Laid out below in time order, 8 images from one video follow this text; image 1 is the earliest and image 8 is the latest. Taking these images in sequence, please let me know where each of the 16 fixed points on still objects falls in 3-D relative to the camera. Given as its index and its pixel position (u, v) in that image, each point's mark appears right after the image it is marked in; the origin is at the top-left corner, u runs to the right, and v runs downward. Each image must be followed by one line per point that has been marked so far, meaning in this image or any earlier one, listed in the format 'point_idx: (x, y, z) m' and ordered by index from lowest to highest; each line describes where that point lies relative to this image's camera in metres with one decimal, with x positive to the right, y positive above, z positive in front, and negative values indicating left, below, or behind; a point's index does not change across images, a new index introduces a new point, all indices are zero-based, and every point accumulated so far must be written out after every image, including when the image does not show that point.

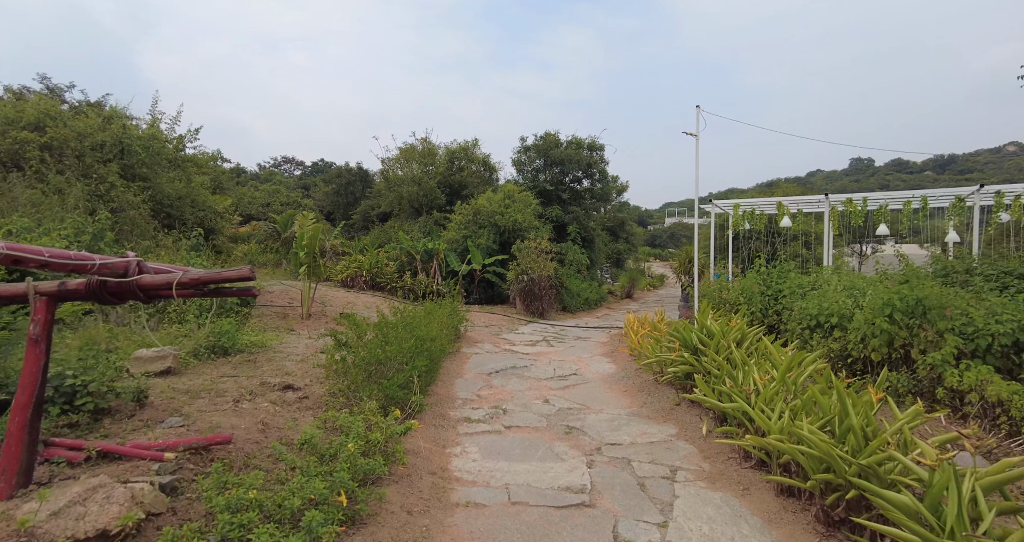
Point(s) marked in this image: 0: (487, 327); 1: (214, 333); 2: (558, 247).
0: (-0.5, -1.0, +9.4) m
1: (-2.7, -0.6, +4.7) m
2: (+1.3, +0.7, +14.6) m
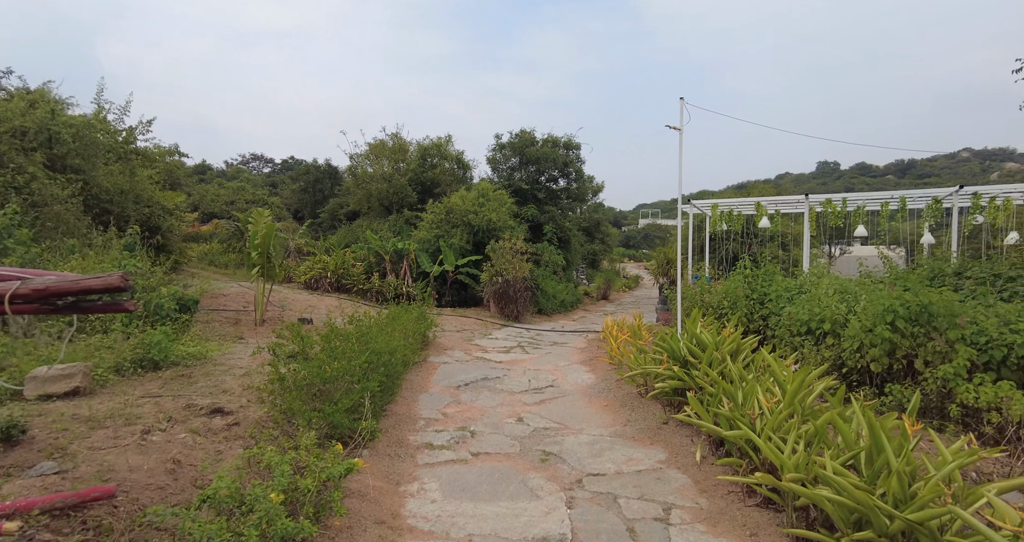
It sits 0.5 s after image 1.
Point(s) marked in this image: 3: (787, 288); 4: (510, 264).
0: (-0.9, -1.0, +8.9) m
1: (-2.9, -0.6, +4.1) m
2: (+0.6, +0.6, +14.2) m
3: (+3.2, -0.2, +6.2) m
4: (-0.1, +0.2, +11.7) m
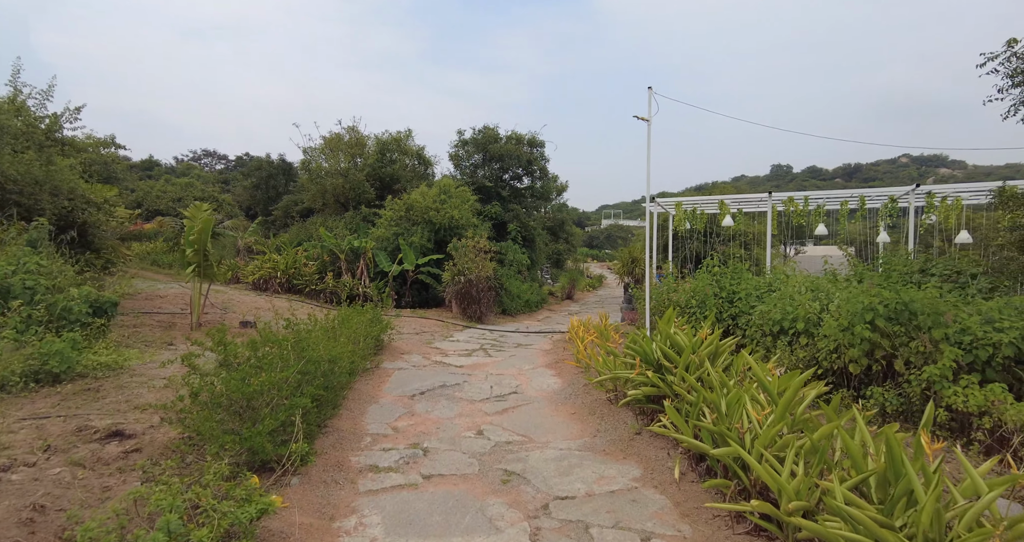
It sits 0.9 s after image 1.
0: (-1.5, -1.0, +8.5) m
1: (-3.2, -0.6, +3.6) m
2: (-0.4, +0.6, +13.8) m
3: (+2.8, -0.2, +6.1) m
4: (-0.9, +0.2, +11.2) m
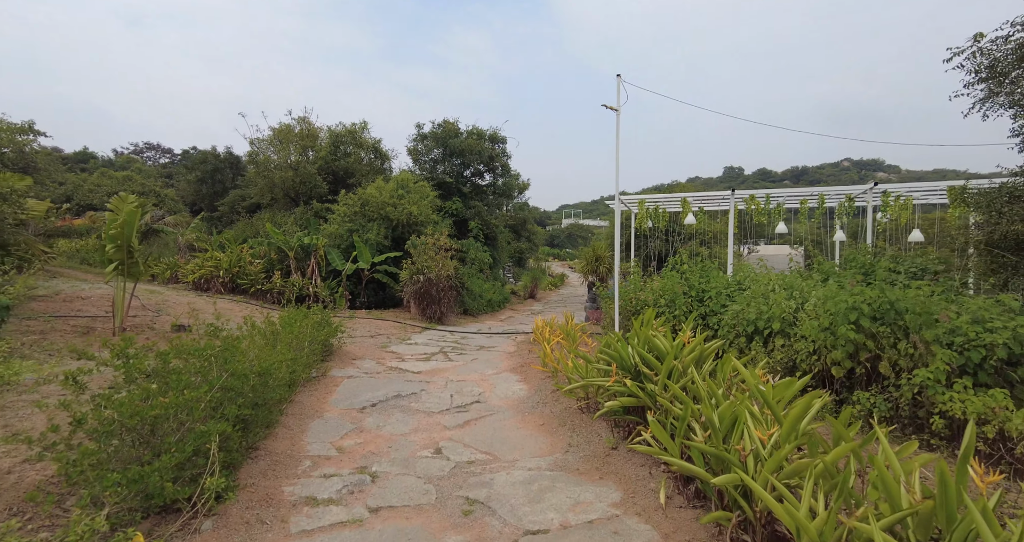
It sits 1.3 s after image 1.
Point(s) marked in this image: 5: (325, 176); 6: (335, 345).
0: (-2.1, -1.0, +7.9) m
1: (-3.4, -0.6, +2.9) m
2: (-1.4, +0.7, +13.4) m
3: (+2.4, -0.1, +5.9) m
4: (-1.7, +0.2, +10.8) m
5: (-4.9, +2.5, +13.8) m
6: (-2.1, -0.9, +6.3) m
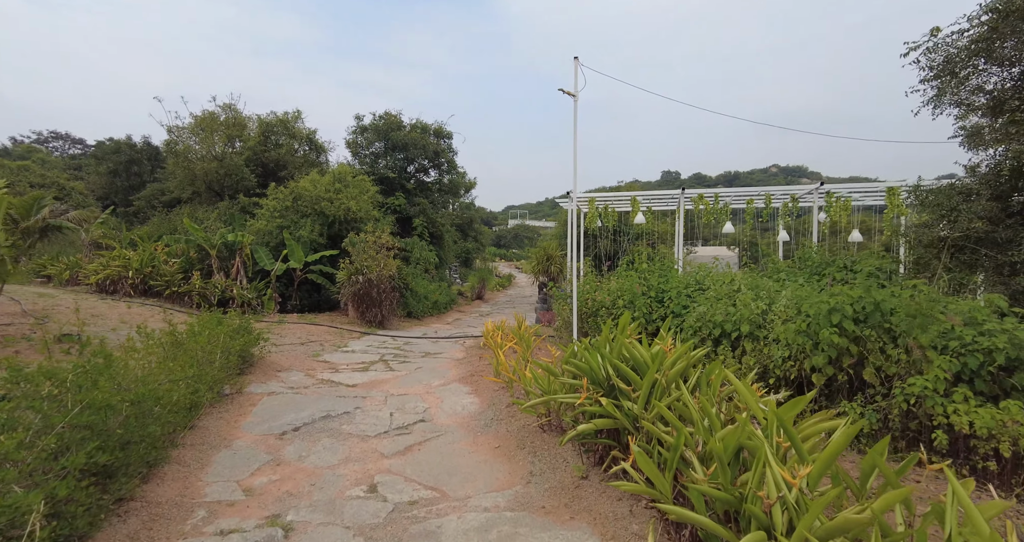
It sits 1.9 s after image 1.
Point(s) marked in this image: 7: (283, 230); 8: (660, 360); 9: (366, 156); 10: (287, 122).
0: (-2.8, -1.0, +7.2) m
1: (-3.6, -0.6, +2.1) m
2: (-2.7, +0.7, +12.6) m
3: (+1.8, -0.1, +5.6) m
4: (-2.7, +0.2, +10.0) m
5: (-6.2, +2.5, +12.7) m
6: (-2.7, -0.9, +5.5) m
7: (-4.6, +0.8, +10.7) m
8: (+0.6, -0.4, +2.3) m
9: (-4.4, +3.5, +15.8) m
10: (-5.7, +3.8, +13.3) m
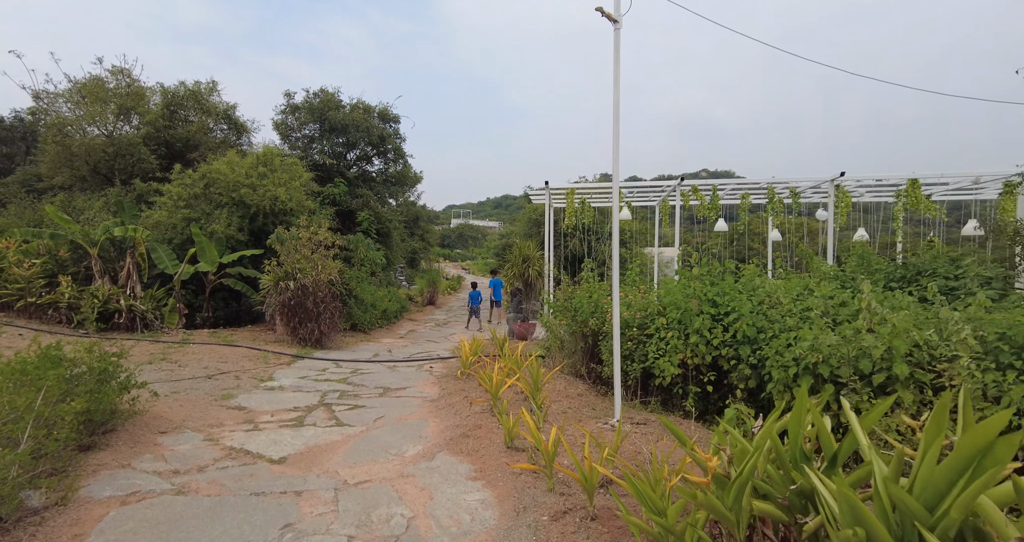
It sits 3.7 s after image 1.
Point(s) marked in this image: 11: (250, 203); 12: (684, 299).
0: (-3.0, -1.1, +5.2) m
1: (-3.2, -0.6, 0.0) m
2: (-3.4, +0.6, +10.6) m
3: (+1.9, -0.2, +4.1) m
4: (-3.1, +0.1, +8.0) m
5: (-7.0, +2.4, +10.3) m
6: (-2.6, -0.9, +3.5) m
7: (-5.2, +0.8, +8.5) m
8: (+1.0, -0.4, +0.8) m
9: (-5.5, +3.4, +13.5) m
10: (-6.5, +3.7, +11.0) m
11: (-4.6, +1.2, +9.3) m
12: (+1.4, -0.3, +4.2) m
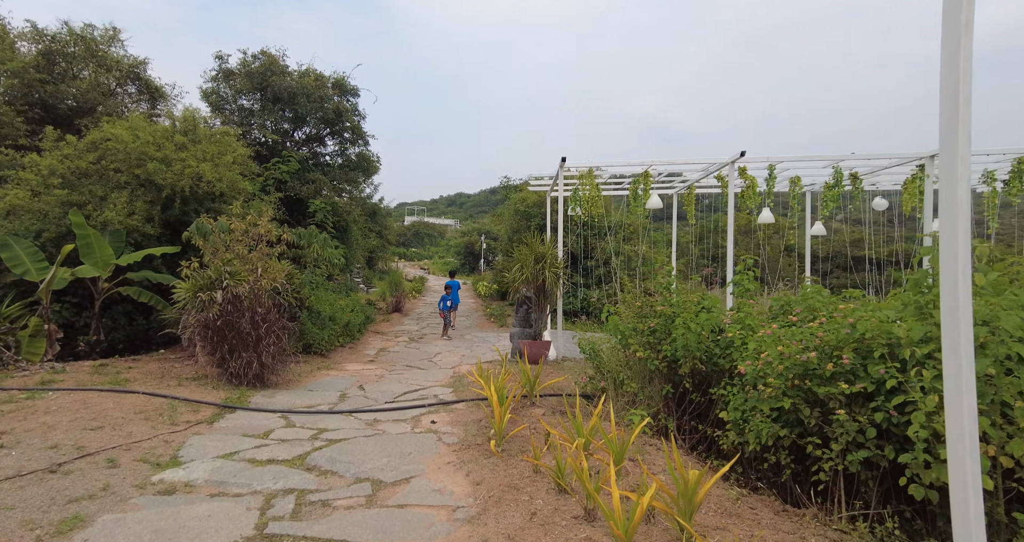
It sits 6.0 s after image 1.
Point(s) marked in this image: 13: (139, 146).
0: (-2.5, -1.1, +2.8) m
1: (-2.2, -0.7, -2.3) m
2: (-3.4, +0.5, +8.2) m
3: (+2.4, -0.2, +2.2) m
4: (-2.9, +0.1, +5.7) m
5: (-7.0, +2.3, +7.5) m
6: (-2.0, -1.0, +1.3) m
7: (-5.0, +0.7, +5.9) m
8: (+1.9, -0.5, -1.2) m
9: (-5.8, +3.3, +10.9) m
10: (-6.6, +3.6, +8.3) m
11: (-4.5, +1.1, +6.8) m
12: (+2.0, -0.3, +2.3) m
13: (-4.6, +1.4, +6.4) m
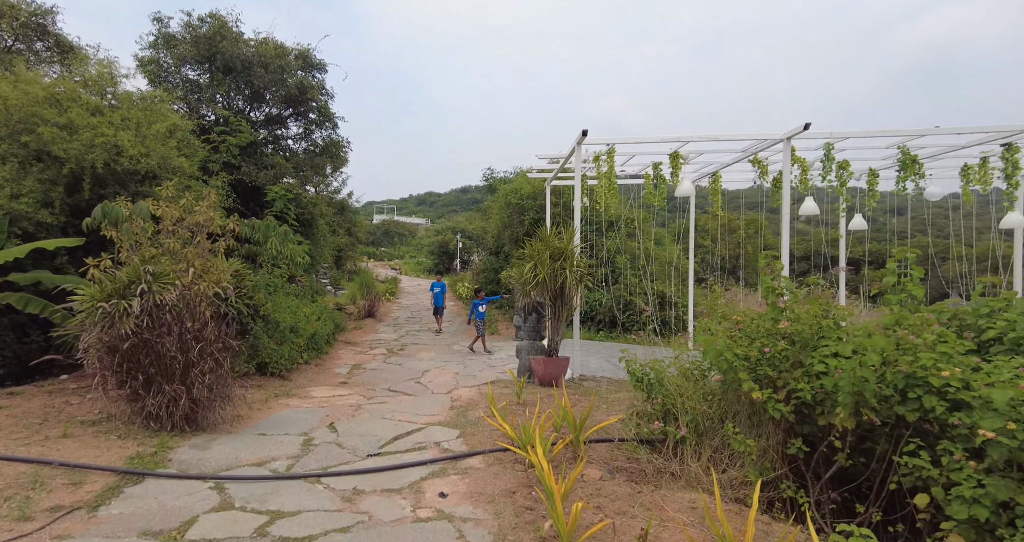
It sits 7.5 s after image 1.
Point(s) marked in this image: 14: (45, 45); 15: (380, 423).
0: (-2.1, -1.1, +1.3) m
1: (-1.6, -0.7, -3.8) m
2: (-3.4, +0.5, +6.6) m
3: (+2.8, -0.2, +1.0) m
4: (-2.7, +0.1, +4.1) m
5: (-6.9, +2.3, +5.8) m
6: (-1.5, -1.0, -0.2) m
7: (-4.8, +0.7, +4.2) m
8: (+2.5, -0.5, -2.5) m
9: (-5.9, +3.3, +9.2) m
10: (-6.5, +3.6, +6.5) m
11: (-4.4, +1.1, +5.1) m
12: (+2.3, -0.3, +1.0) m
13: (-4.4, +1.4, +4.8) m
14: (-6.3, +3.1, +7.2) m
15: (-1.0, -1.2, +4.3) m
